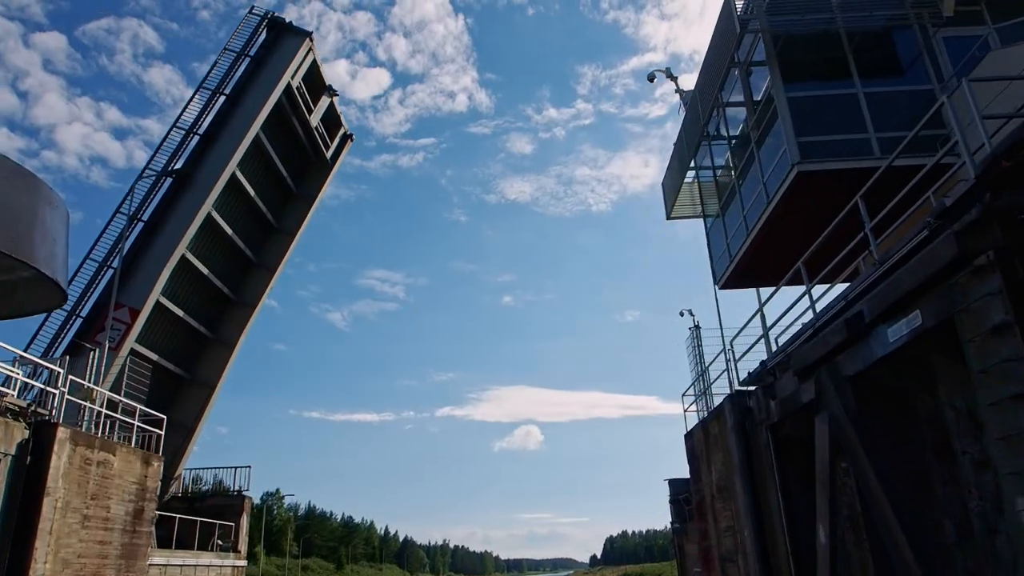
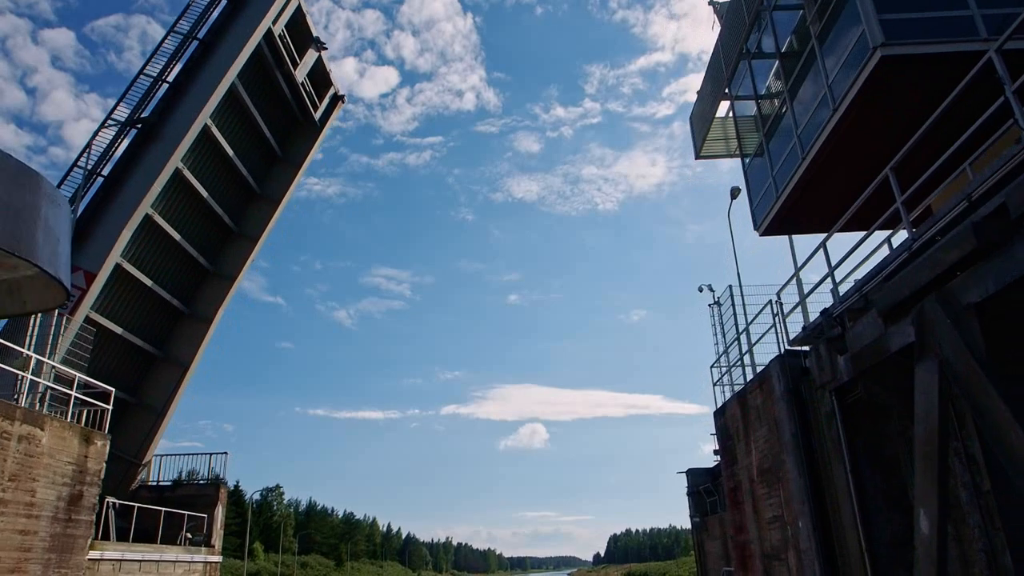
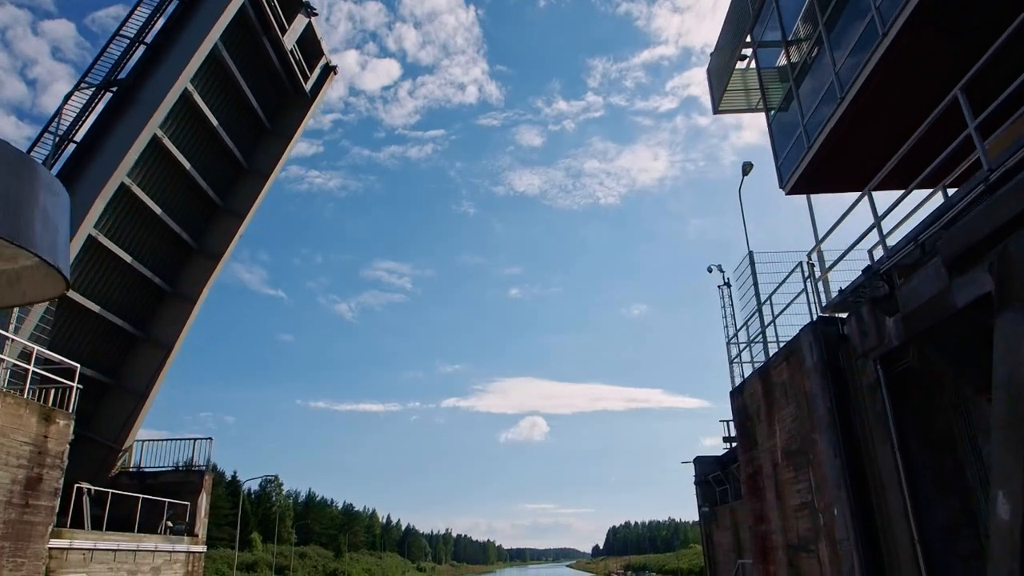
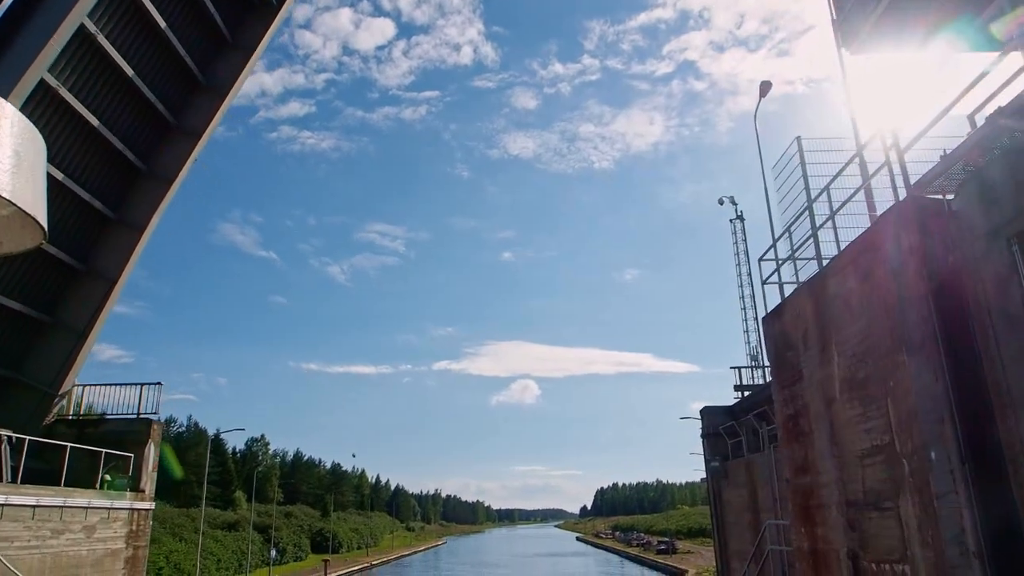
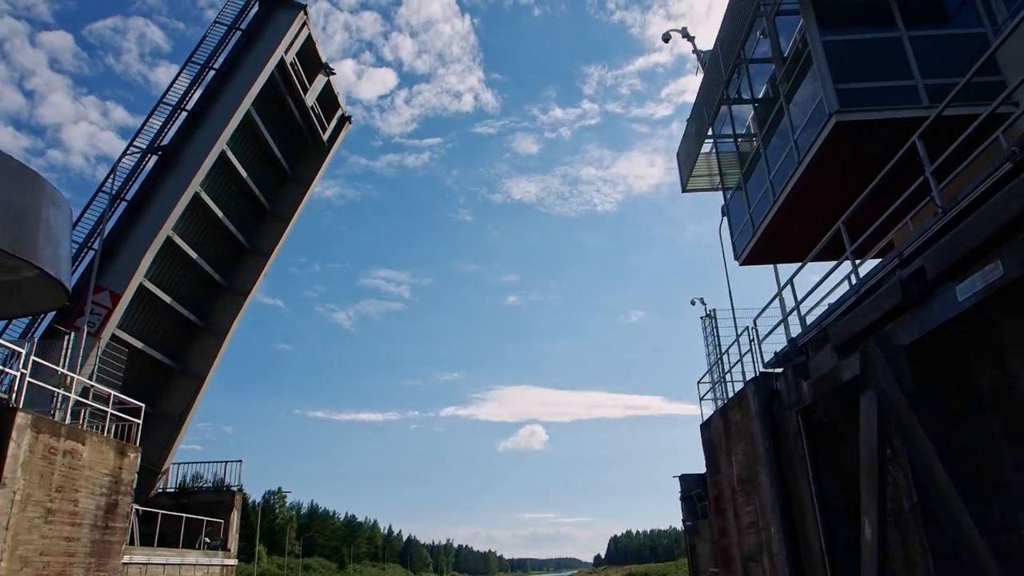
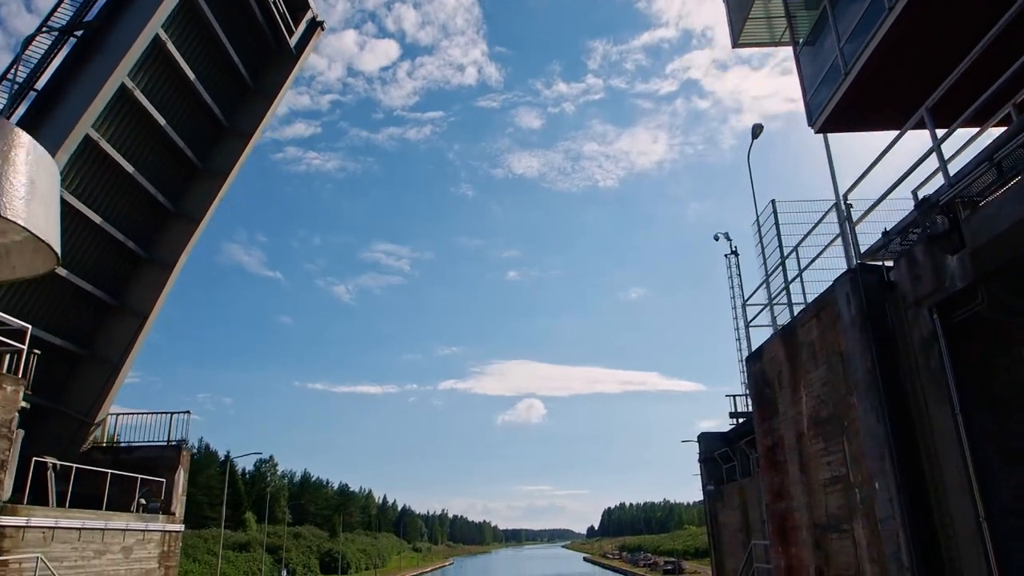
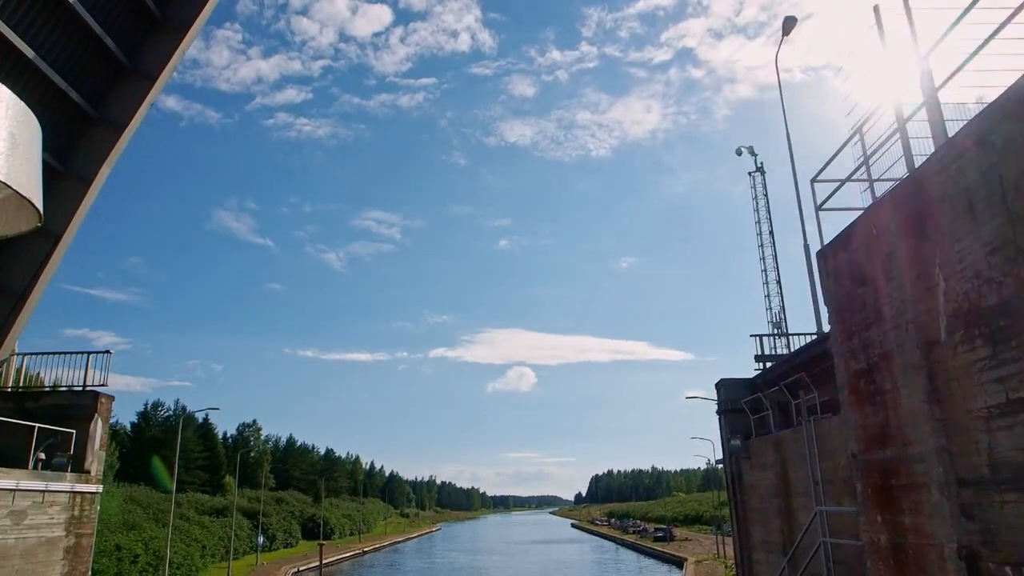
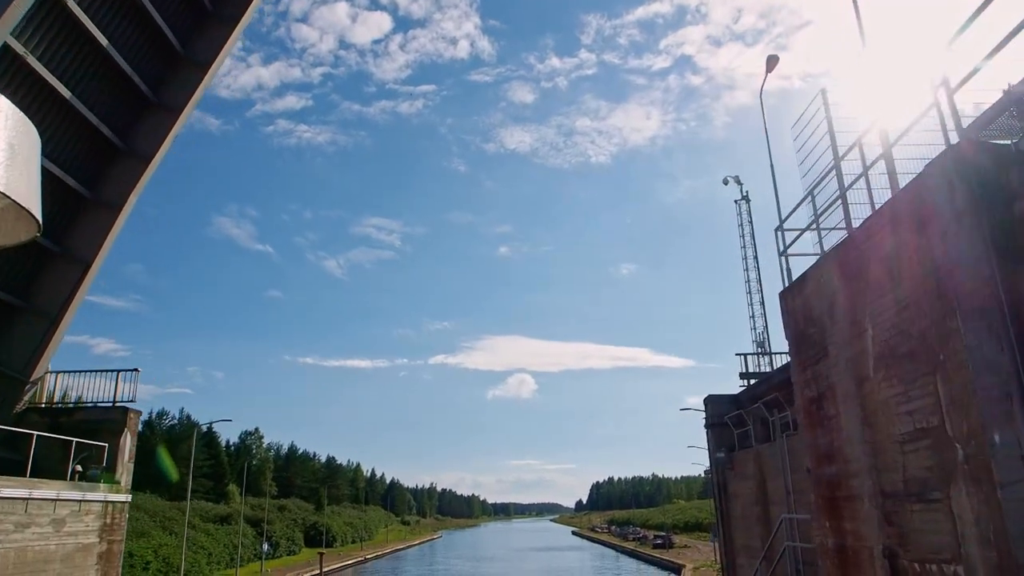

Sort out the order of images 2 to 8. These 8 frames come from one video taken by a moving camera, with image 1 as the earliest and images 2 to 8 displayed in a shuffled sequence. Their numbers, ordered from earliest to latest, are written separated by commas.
5, 2, 3, 6, 4, 8, 7
